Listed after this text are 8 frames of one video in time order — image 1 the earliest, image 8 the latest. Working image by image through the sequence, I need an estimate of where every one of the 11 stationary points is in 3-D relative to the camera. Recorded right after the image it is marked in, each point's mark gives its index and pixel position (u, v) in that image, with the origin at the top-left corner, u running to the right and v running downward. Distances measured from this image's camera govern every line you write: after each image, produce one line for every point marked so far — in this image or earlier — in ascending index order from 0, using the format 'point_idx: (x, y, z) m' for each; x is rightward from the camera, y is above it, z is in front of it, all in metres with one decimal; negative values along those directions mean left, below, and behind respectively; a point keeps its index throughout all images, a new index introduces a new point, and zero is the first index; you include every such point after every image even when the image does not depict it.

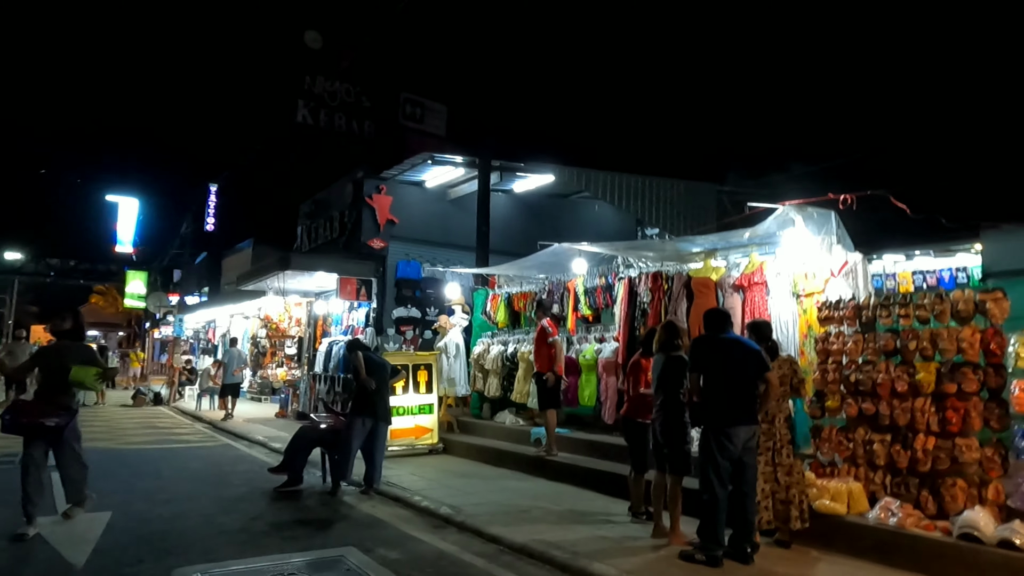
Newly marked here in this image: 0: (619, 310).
0: (+1.5, -0.3, +9.4) m
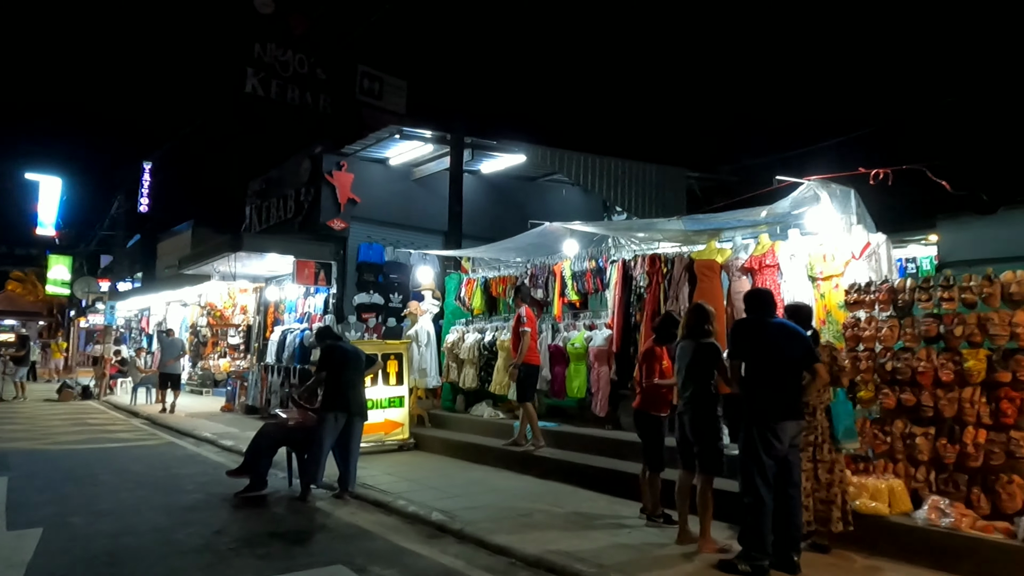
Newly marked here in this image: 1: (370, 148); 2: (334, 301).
0: (+1.3, -0.1, +8.8) m
1: (-2.8, +2.8, +13.2) m
2: (-3.6, -0.3, +13.4) m
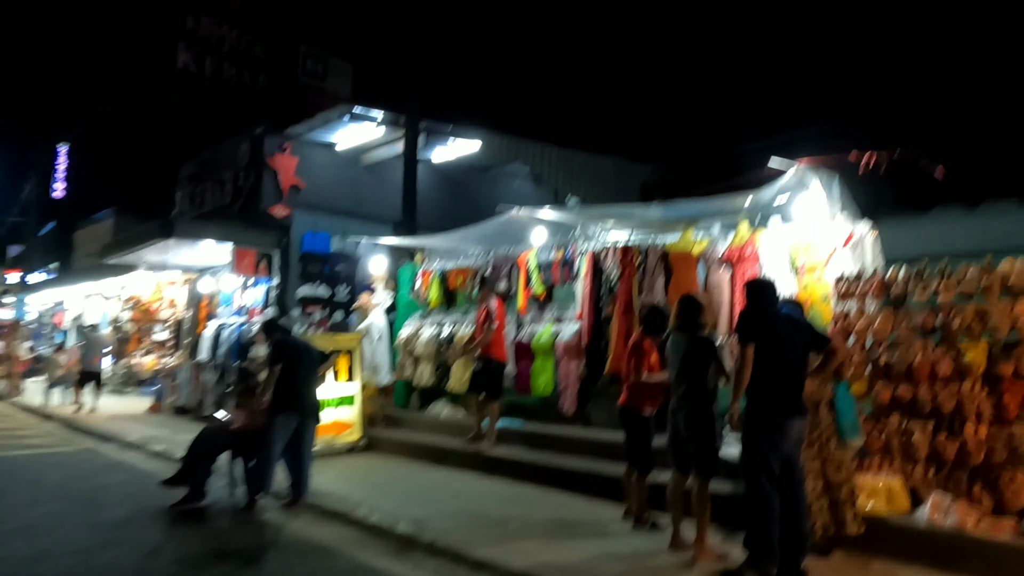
0: (+0.9, 0.0, +8.3) m
1: (-3.7, +3.0, +12.4) m
2: (-4.5, -0.1, +12.5) m
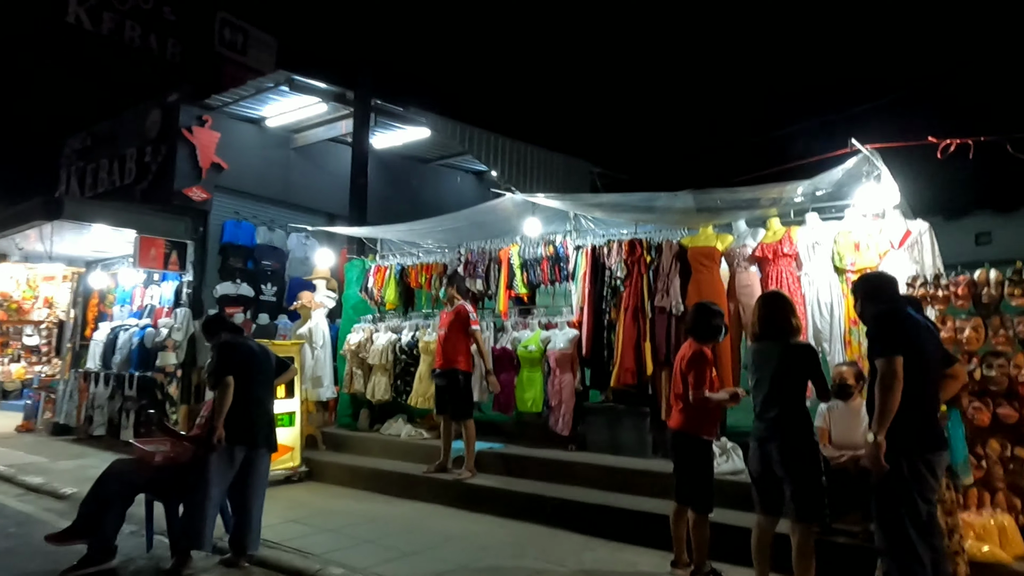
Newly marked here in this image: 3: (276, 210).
0: (+0.7, 0.0, +7.3) m
1: (-4.3, +3.0, +10.6) m
2: (-5.2, 0.0, +10.6) m
3: (-4.2, +1.4, +11.8) m
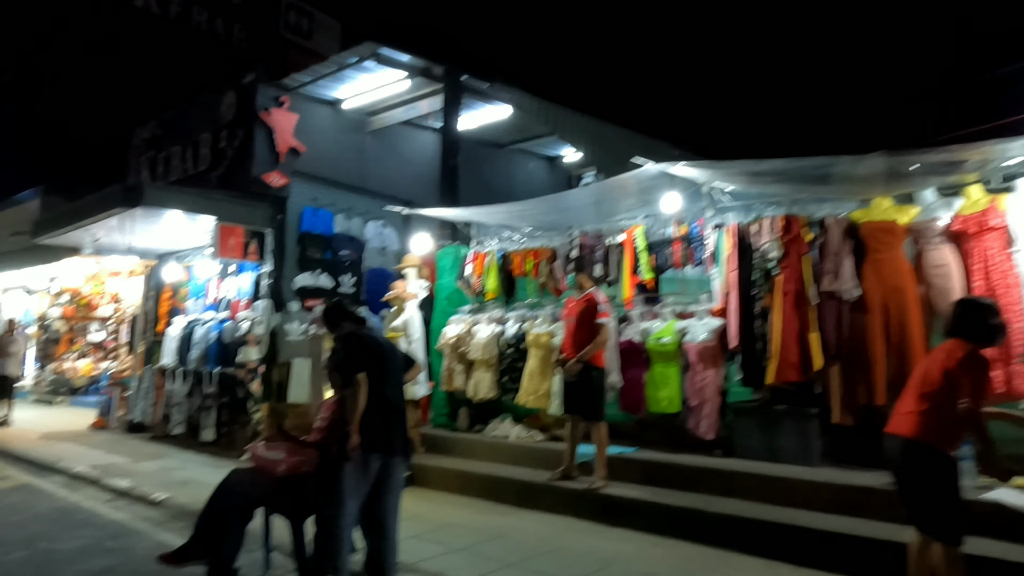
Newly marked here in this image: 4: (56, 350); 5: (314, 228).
0: (+2.0, +0.2, +6.4) m
1: (-2.9, +3.1, +10.0) m
2: (-3.7, +0.1, +10.0) m
3: (-2.7, +1.5, +11.2) m
4: (-11.9, -1.6, +17.3) m
5: (-3.1, +0.9, +10.3) m
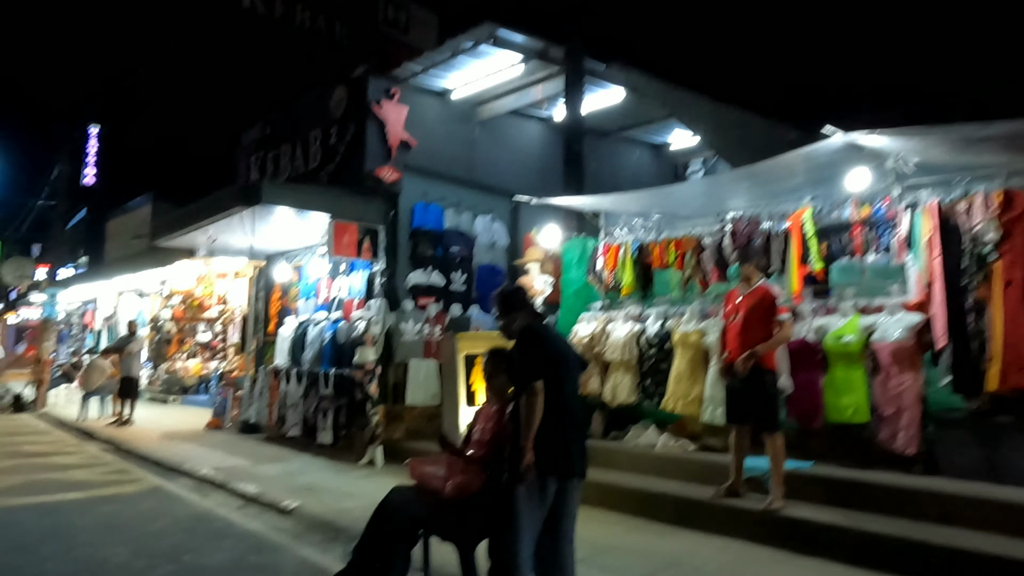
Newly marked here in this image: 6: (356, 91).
0: (+3.3, +0.2, +5.5) m
1: (-1.1, +3.2, +9.6) m
2: (-1.9, +0.1, +9.7) m
3: (-0.8, +1.6, +10.8) m
4: (-9.2, -1.7, +17.8) m
5: (-1.3, +1.0, +9.9) m
6: (-2.3, +2.9, +9.8) m
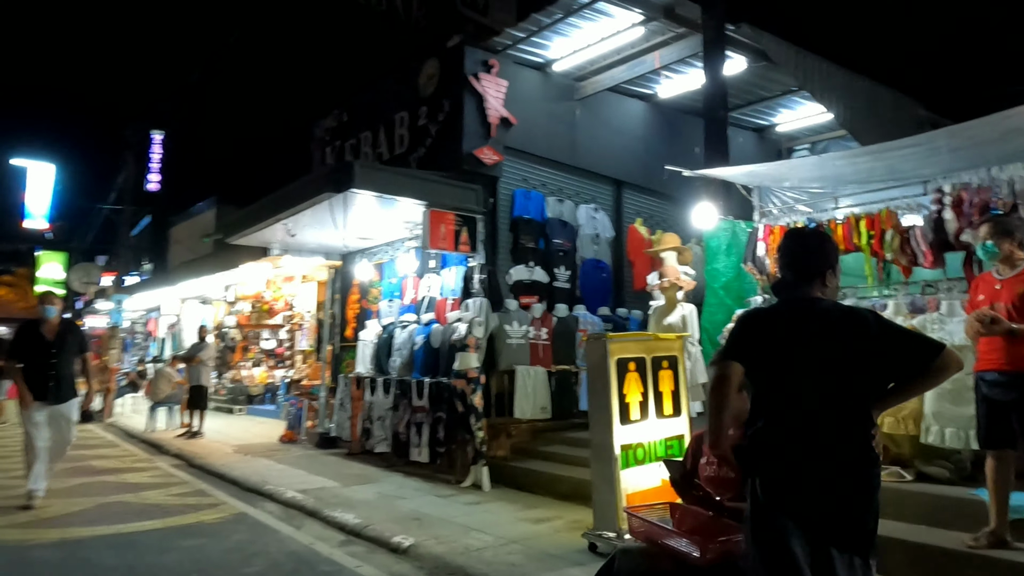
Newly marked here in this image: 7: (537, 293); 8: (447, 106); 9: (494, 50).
0: (+4.5, +0.4, +4.0) m
1: (+0.3, +3.2, +8.4) m
2: (-0.4, +0.1, +8.6) m
3: (+0.8, +1.6, +9.6) m
4: (-7.2, -1.8, +17.1) m
5: (+0.2, +1.0, +8.7) m
6: (-0.8, +2.9, +8.7) m
7: (+0.4, 0.0, +8.5) m
8: (-0.9, +2.4, +8.7) m
9: (-0.3, +3.1, +8.7) m
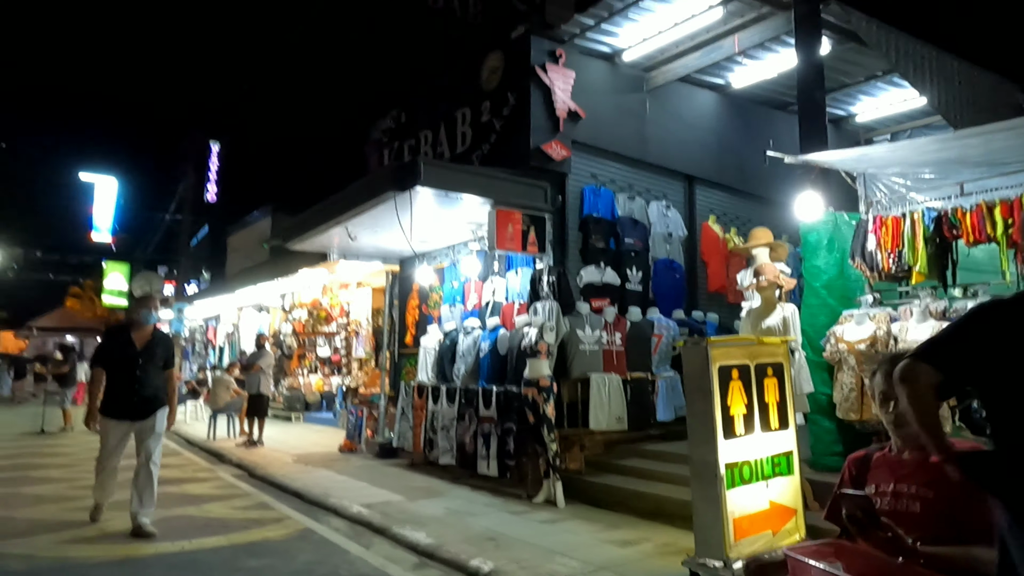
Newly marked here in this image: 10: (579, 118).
0: (+5.1, +0.4, +3.2) m
1: (+1.1, +3.2, +7.9) m
2: (+0.4, +0.1, +8.1) m
3: (+1.7, +1.6, +9.0) m
4: (-5.7, -2.0, +17.1) m
5: (+1.1, +1.0, +8.2) m
6: (0.0, +2.9, +8.3) m
7: (+1.2, -0.1, +8.0) m
8: (0.0, +2.3, +8.3) m
9: (+0.6, +3.1, +8.3) m
10: (+0.8, +2.1, +8.3) m
